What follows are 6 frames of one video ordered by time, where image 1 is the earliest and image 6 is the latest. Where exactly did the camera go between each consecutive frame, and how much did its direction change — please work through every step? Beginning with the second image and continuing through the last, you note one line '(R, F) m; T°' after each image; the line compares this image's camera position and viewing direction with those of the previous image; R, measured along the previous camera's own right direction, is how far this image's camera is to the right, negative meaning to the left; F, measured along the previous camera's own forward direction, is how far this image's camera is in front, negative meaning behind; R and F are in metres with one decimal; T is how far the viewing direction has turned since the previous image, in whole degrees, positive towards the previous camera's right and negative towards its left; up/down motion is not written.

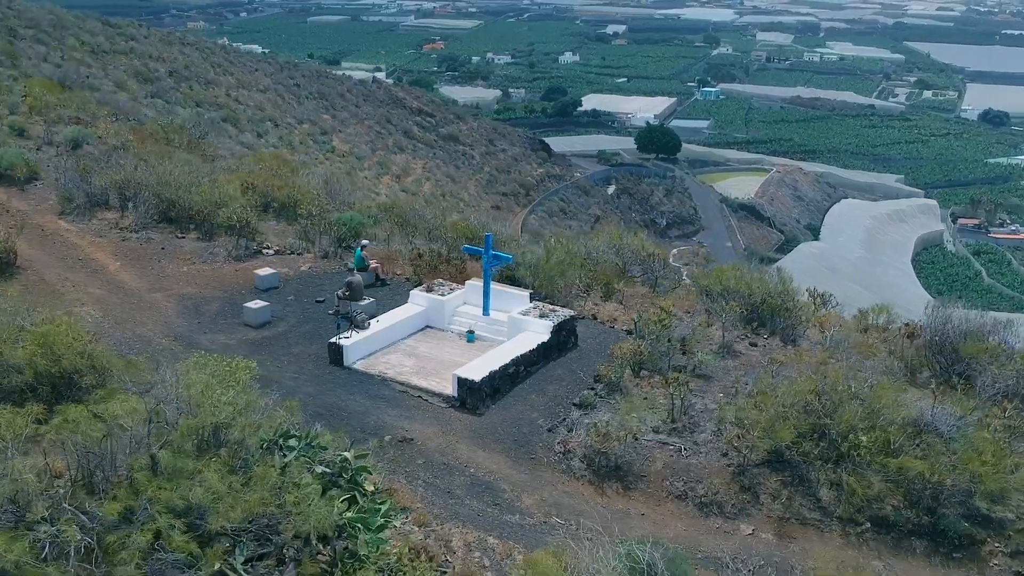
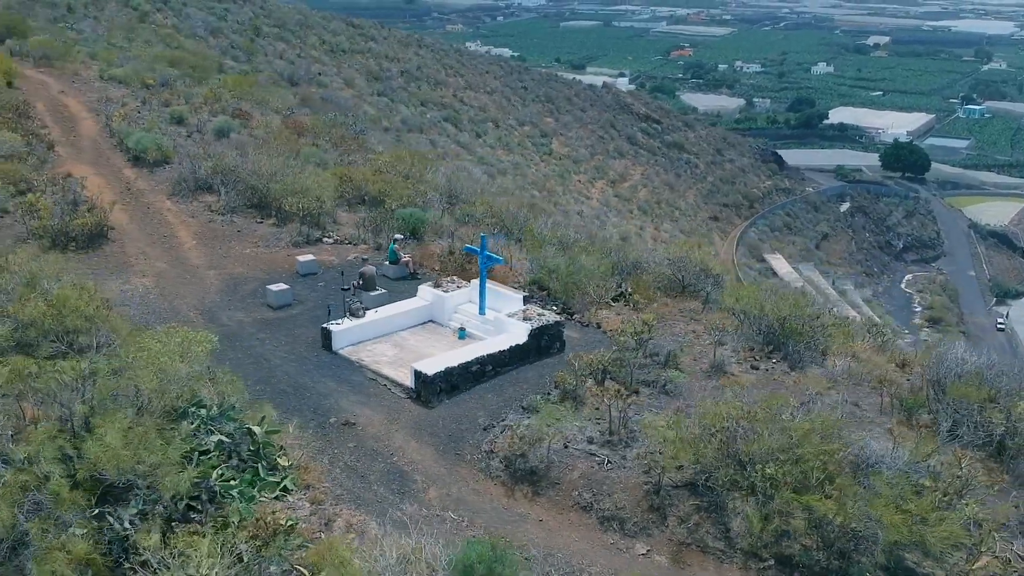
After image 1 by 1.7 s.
(+2.3, +0.1) m; -11°
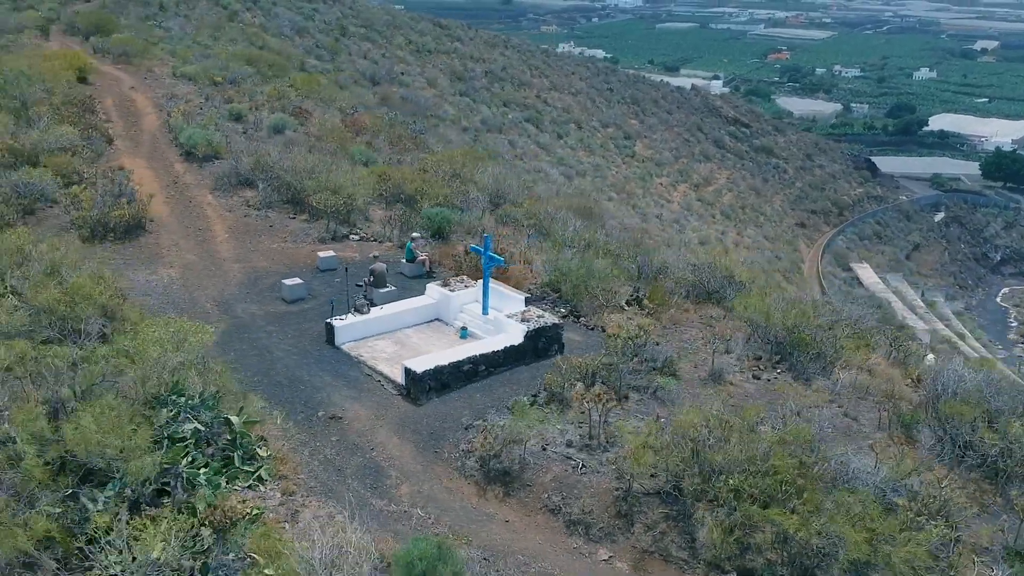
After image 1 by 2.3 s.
(+0.8, 0.0) m; -4°
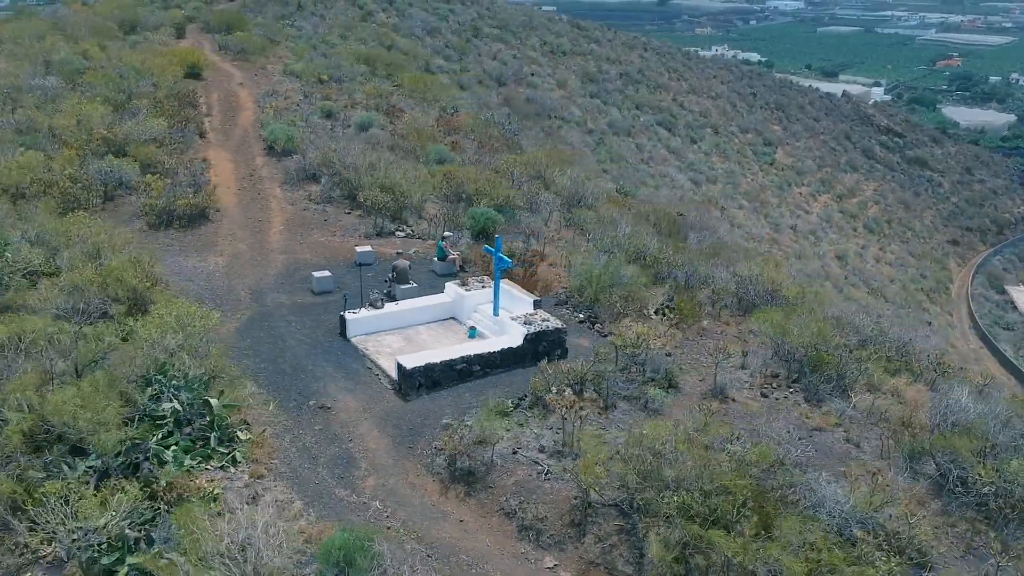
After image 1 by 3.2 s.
(+1.3, +0.1) m; -7°
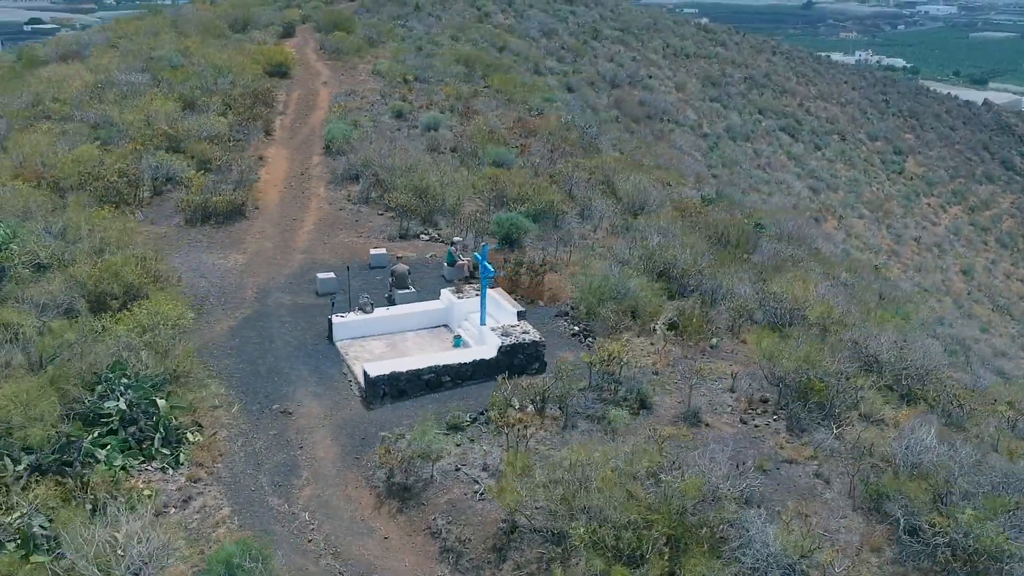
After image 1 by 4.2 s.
(+1.4, +0.3) m; -6°
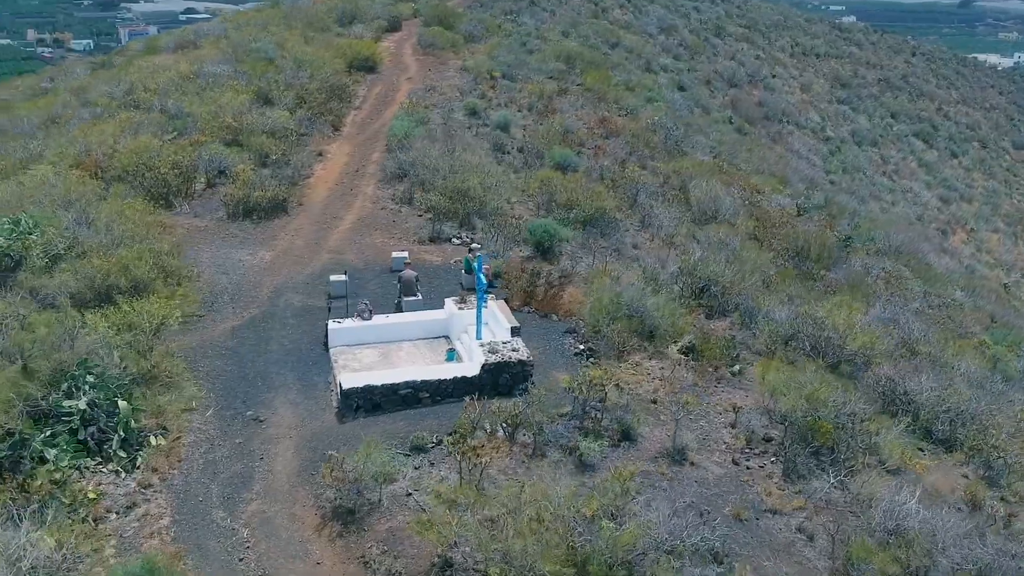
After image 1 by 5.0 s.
(+1.2, +0.5) m; -6°
